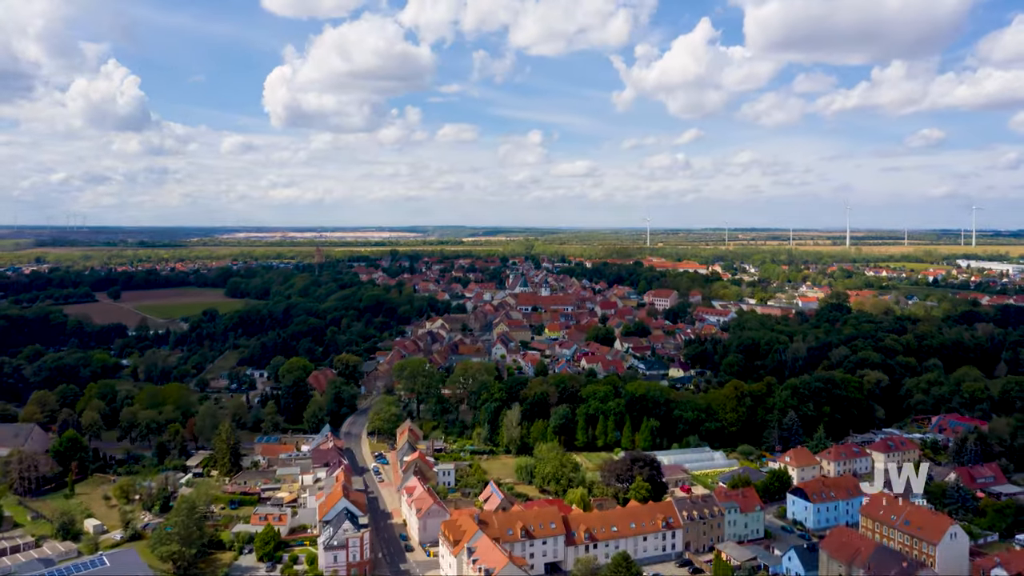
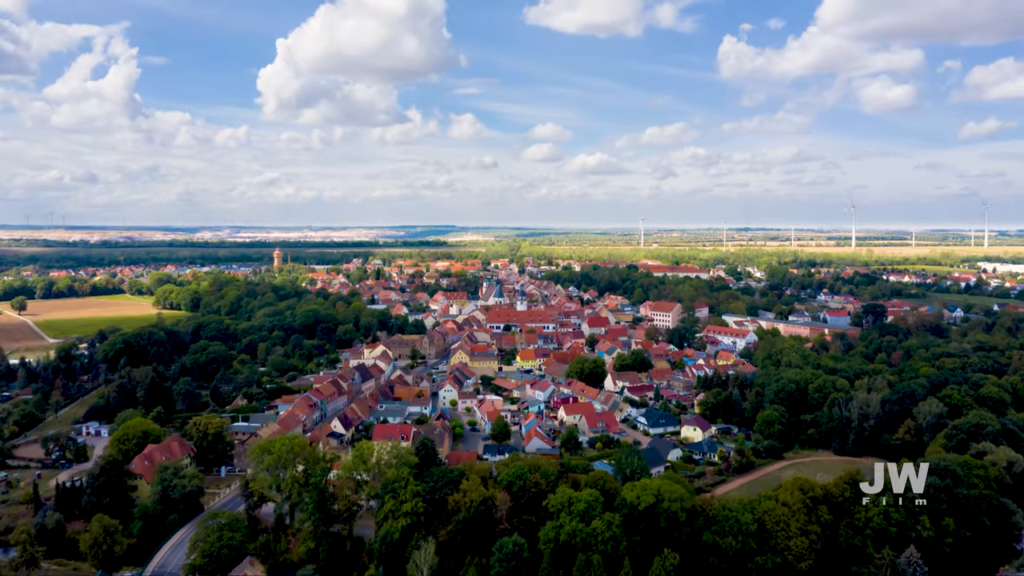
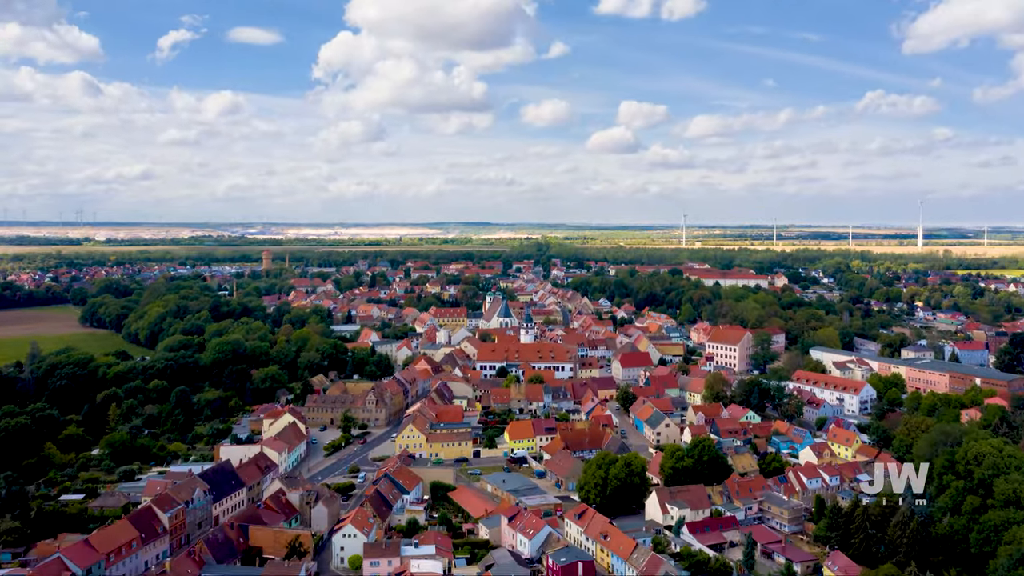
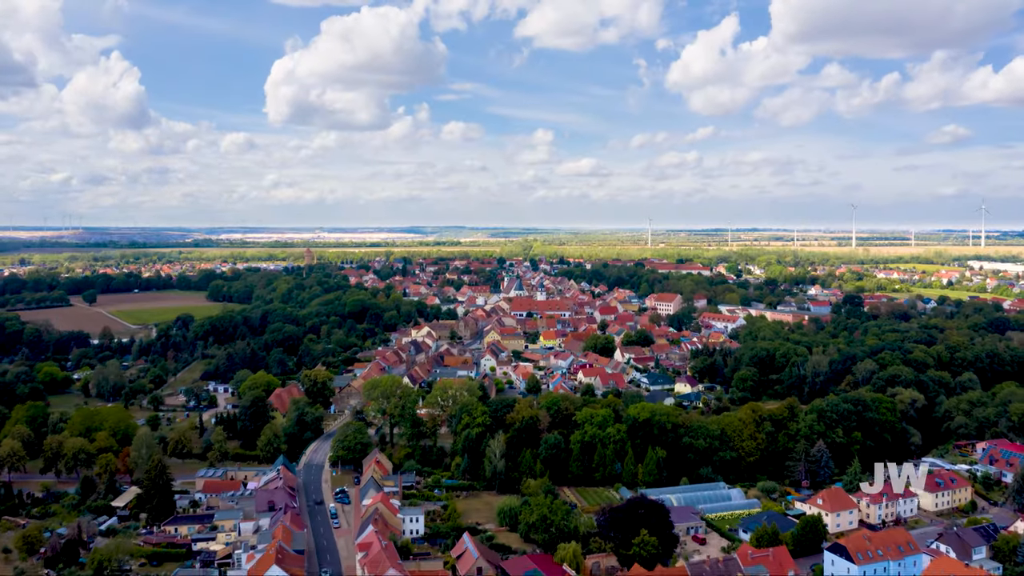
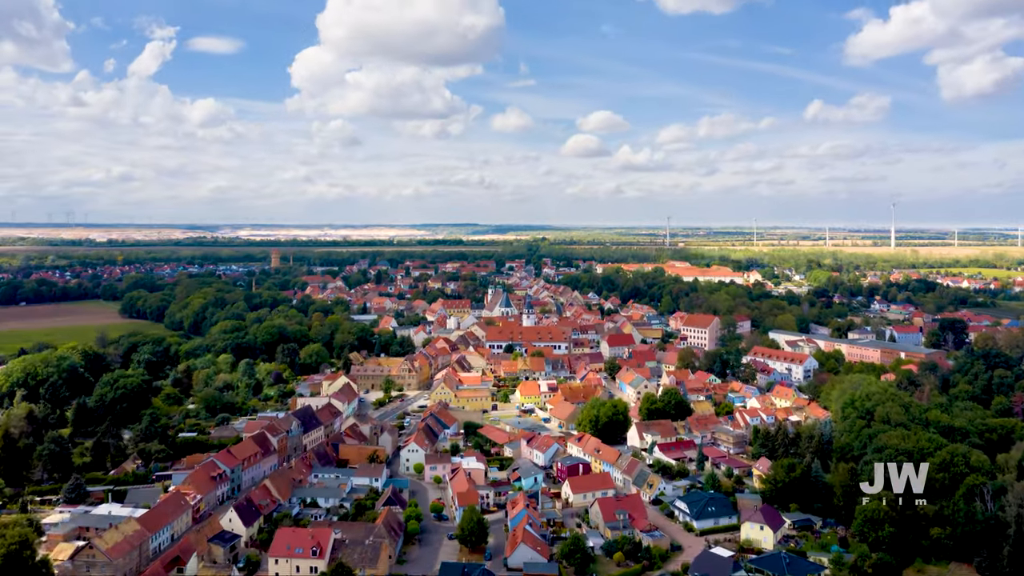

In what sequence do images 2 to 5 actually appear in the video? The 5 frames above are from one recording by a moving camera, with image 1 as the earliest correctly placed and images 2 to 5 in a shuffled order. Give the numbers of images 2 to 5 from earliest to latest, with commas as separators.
4, 2, 5, 3
